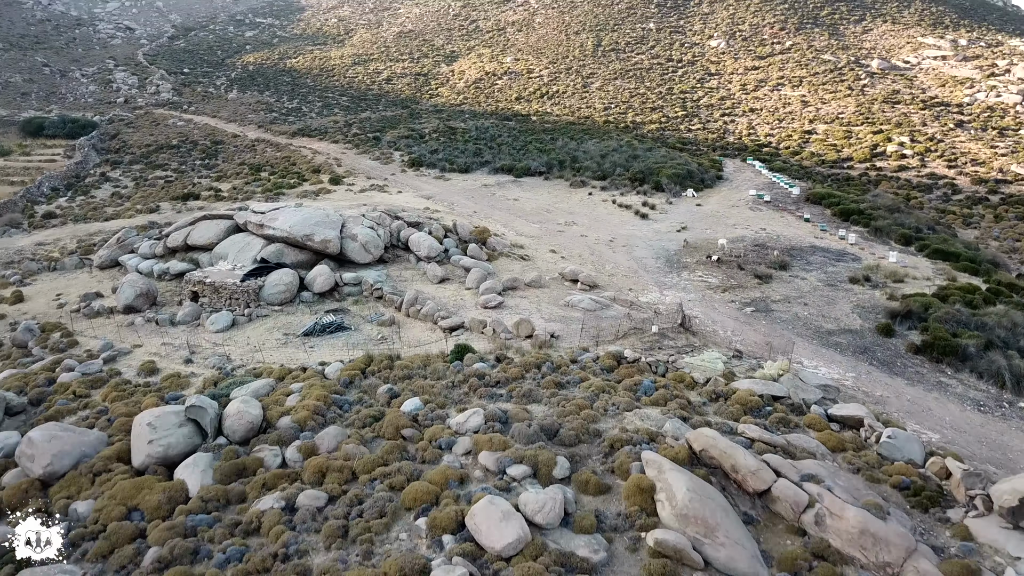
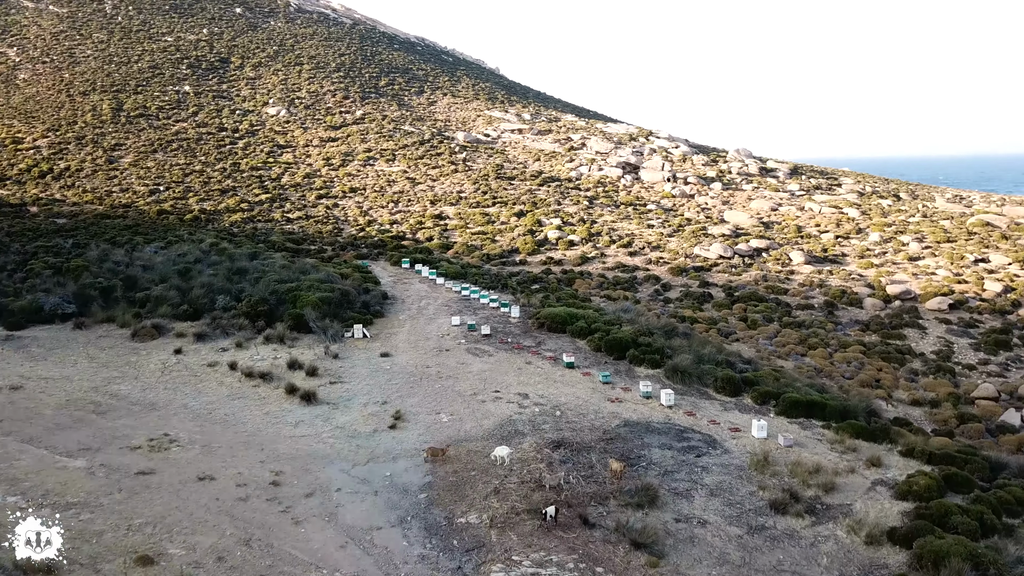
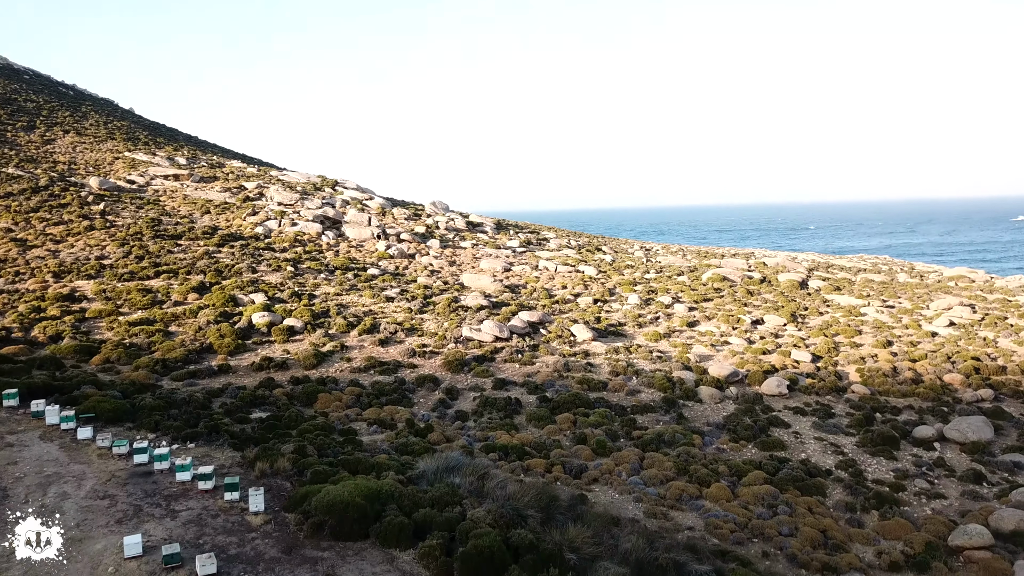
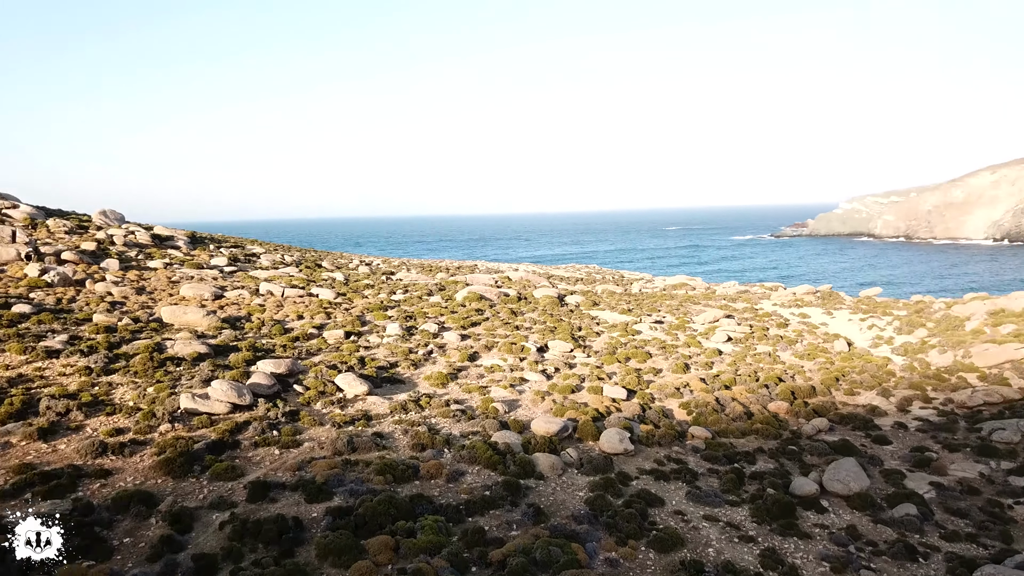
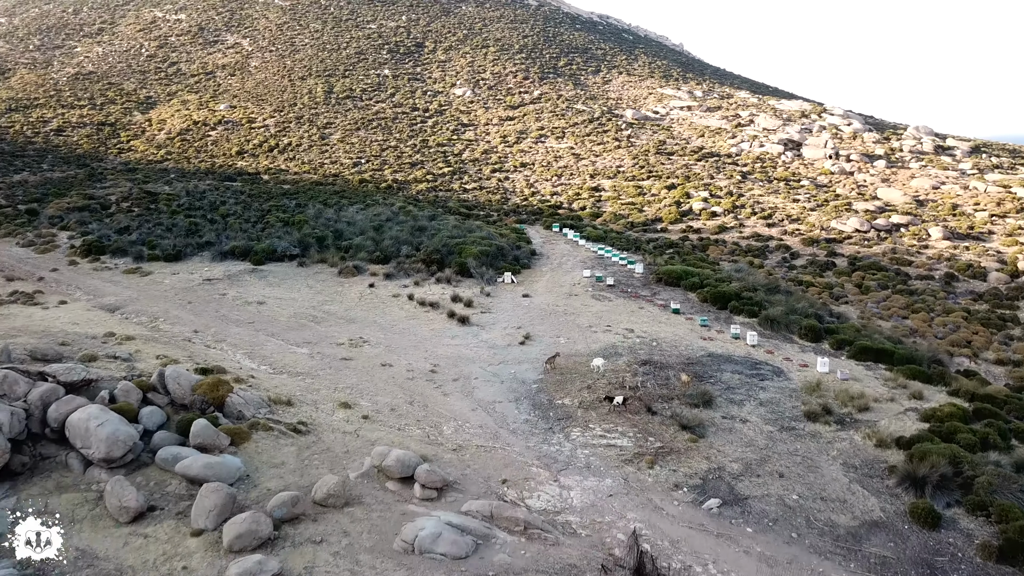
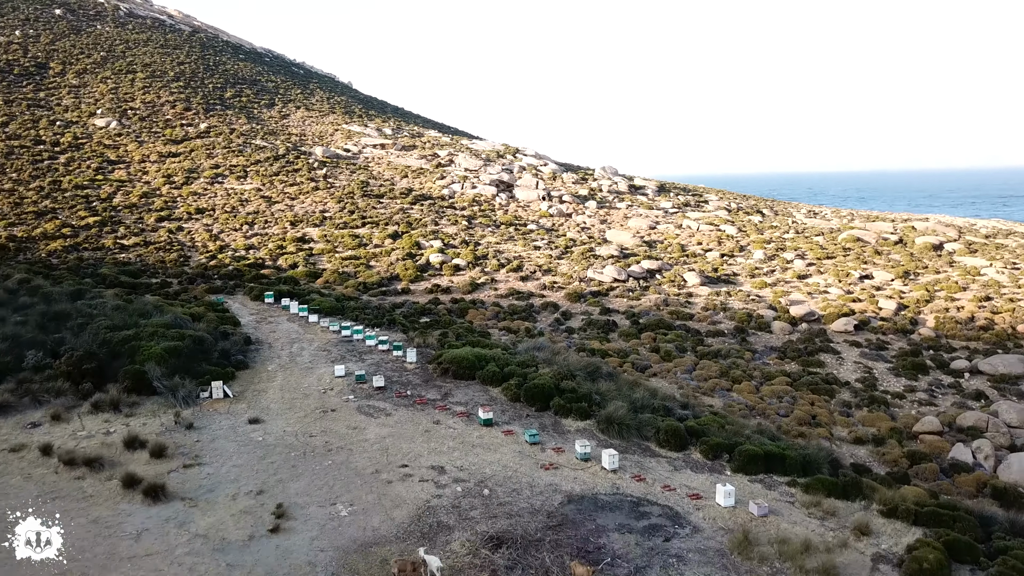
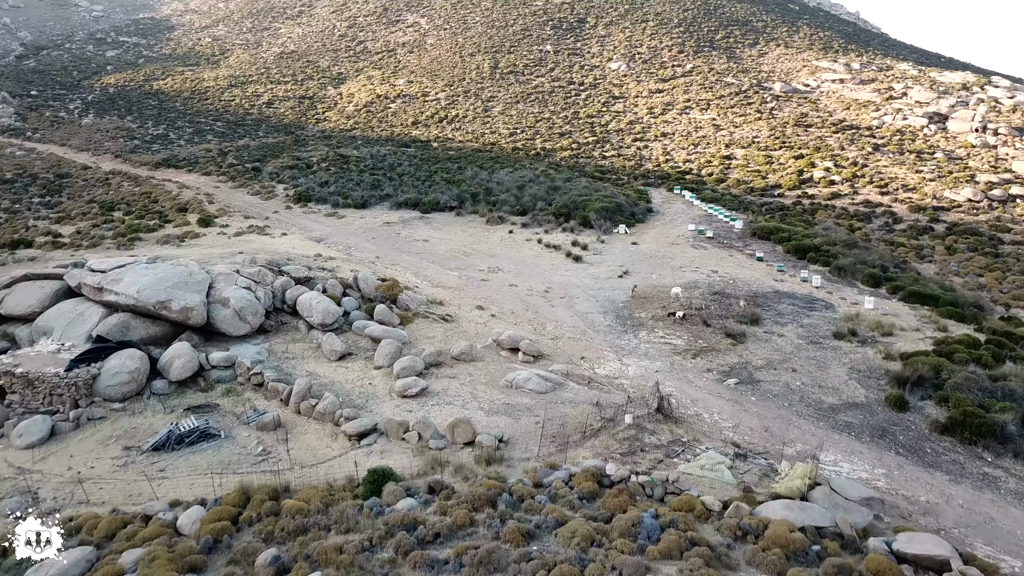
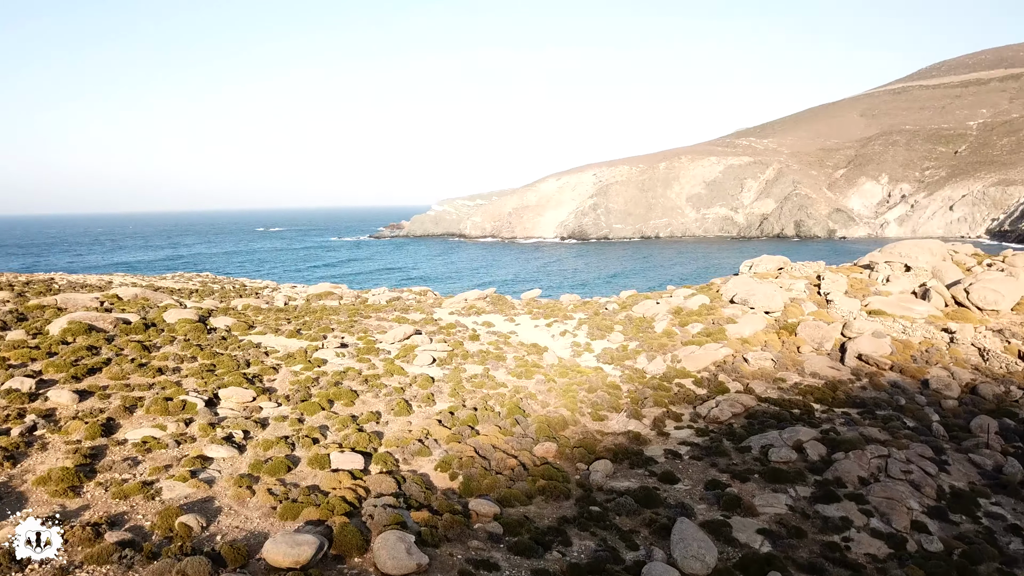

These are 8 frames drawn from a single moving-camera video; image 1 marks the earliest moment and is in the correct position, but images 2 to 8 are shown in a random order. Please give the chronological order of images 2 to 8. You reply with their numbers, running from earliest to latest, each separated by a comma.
7, 5, 2, 6, 3, 4, 8
